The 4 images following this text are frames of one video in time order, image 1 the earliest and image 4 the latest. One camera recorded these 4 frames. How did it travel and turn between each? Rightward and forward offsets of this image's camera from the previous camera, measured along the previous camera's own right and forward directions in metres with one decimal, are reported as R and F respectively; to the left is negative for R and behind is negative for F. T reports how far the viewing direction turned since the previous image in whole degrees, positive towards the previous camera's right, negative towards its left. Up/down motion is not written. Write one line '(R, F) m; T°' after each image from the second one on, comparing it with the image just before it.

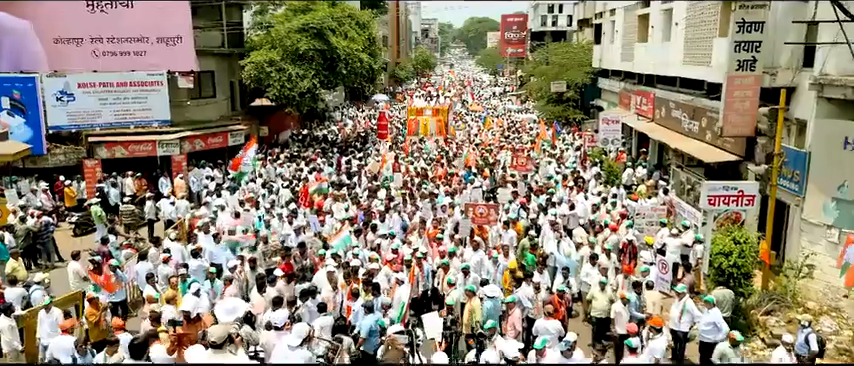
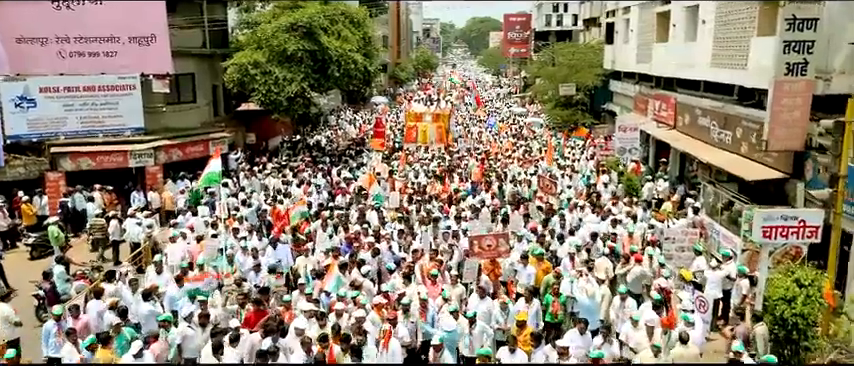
(+0.1, +1.9) m; 0°
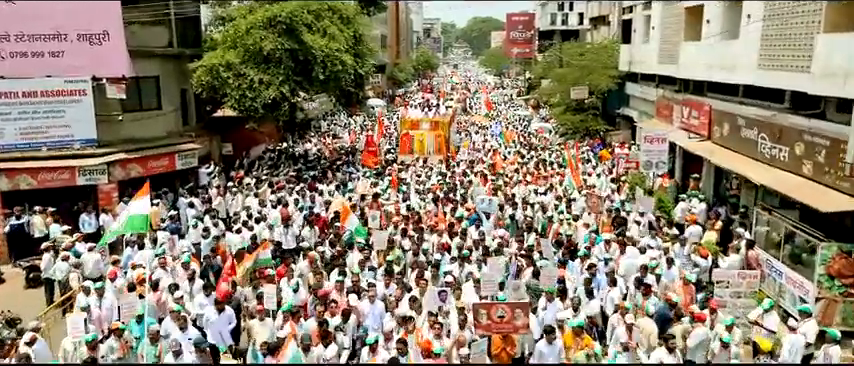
(+0.1, +2.5) m; 0°
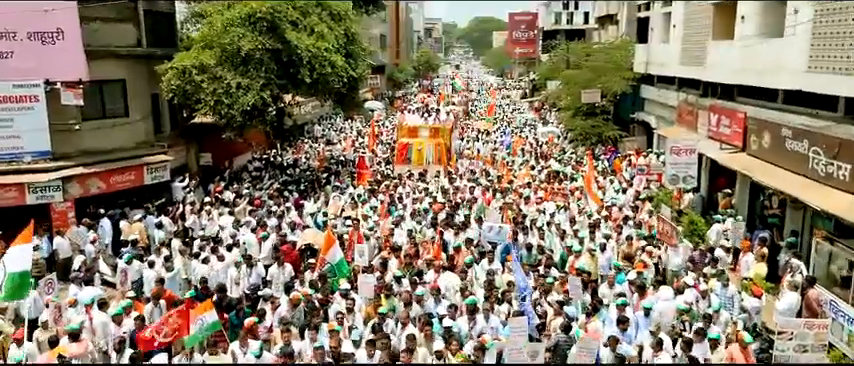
(+0.1, +1.9) m; 0°
